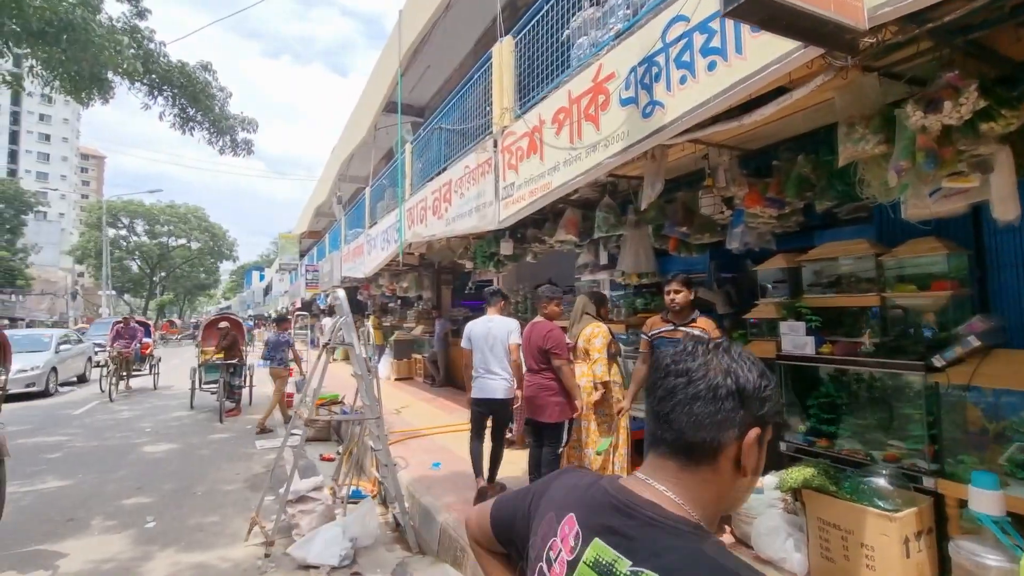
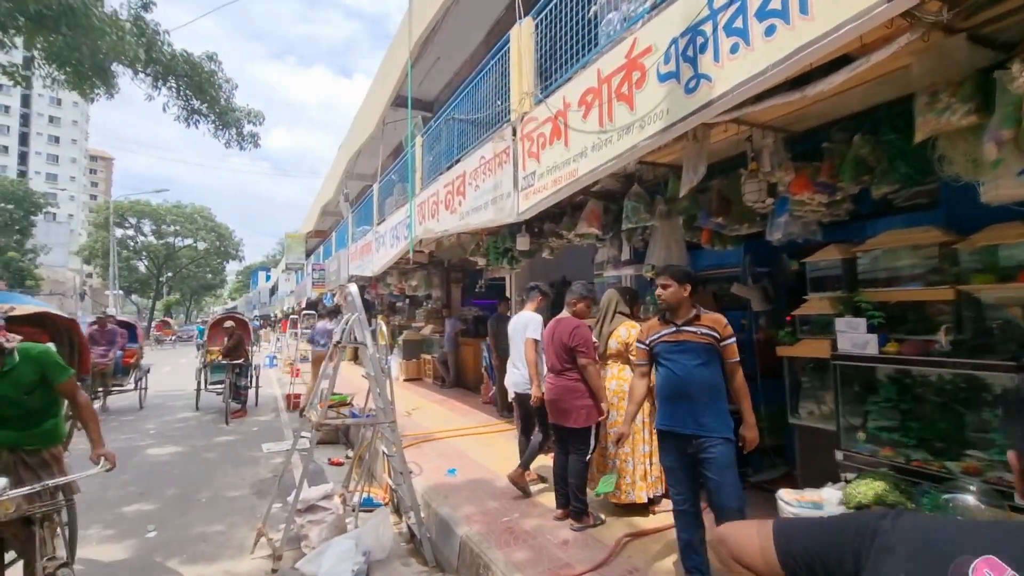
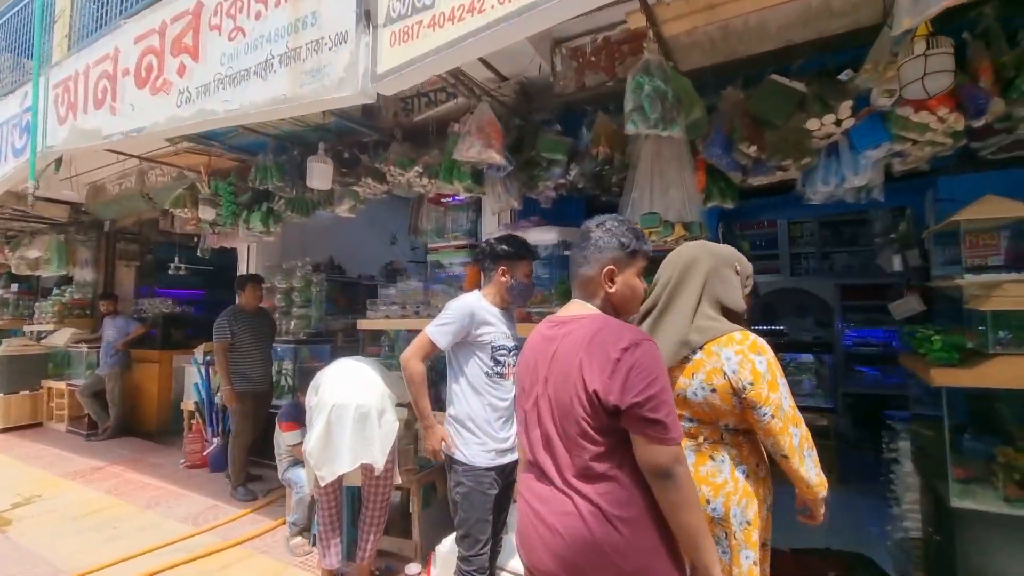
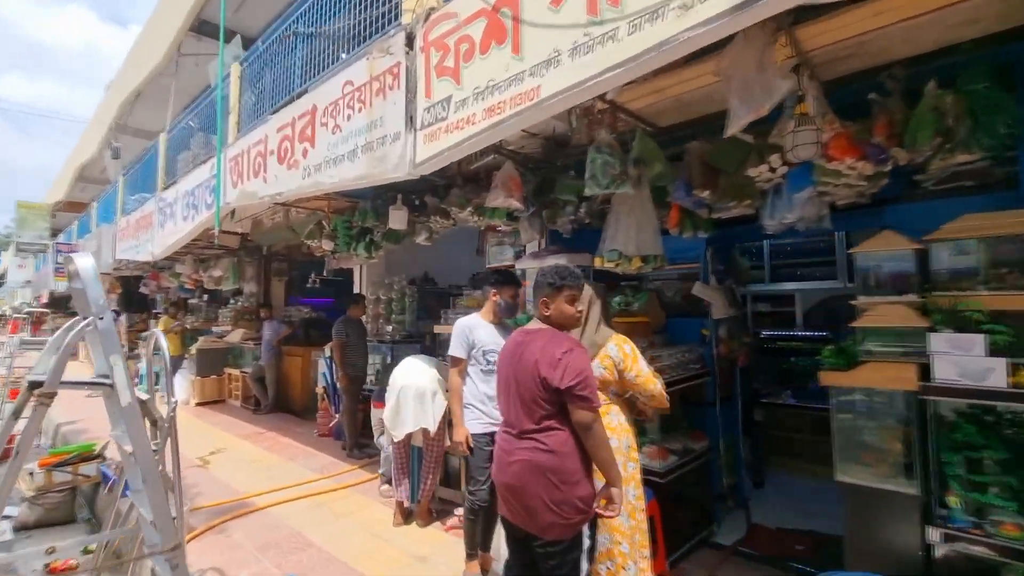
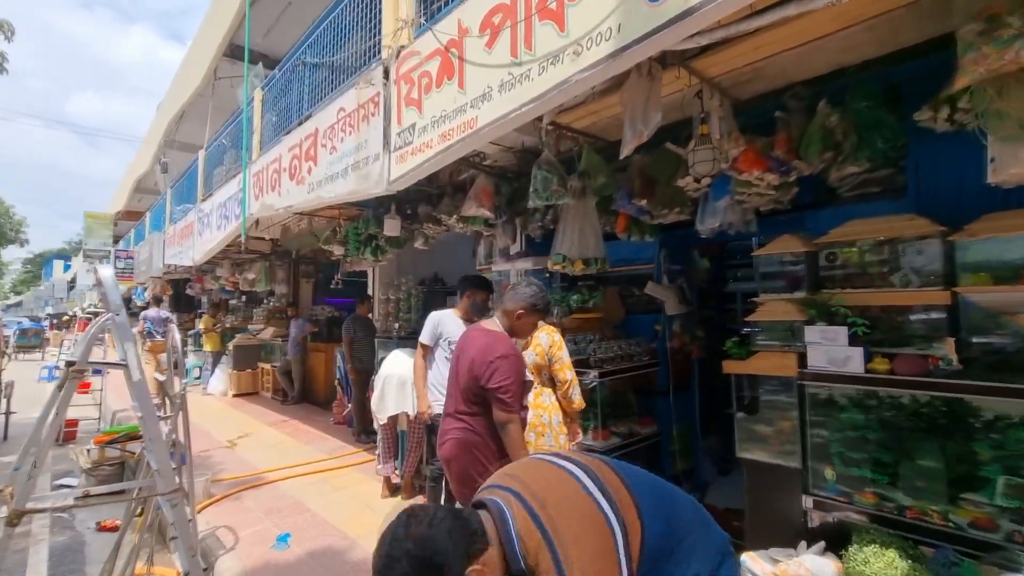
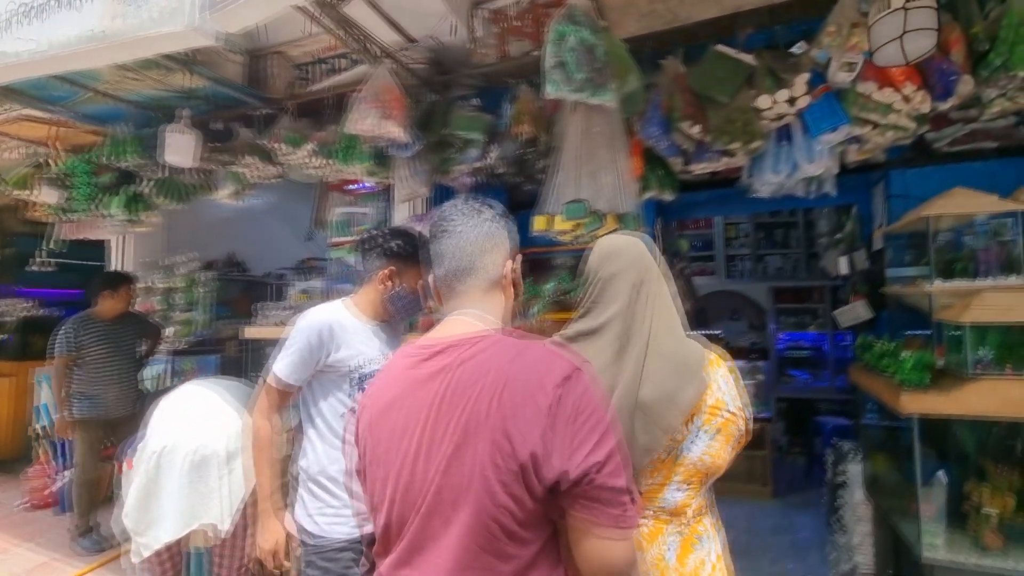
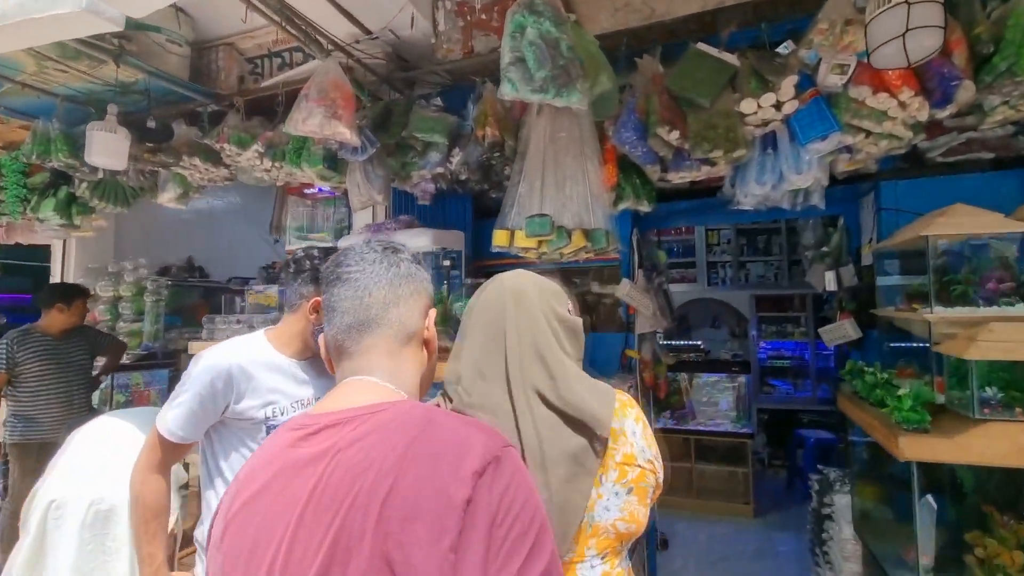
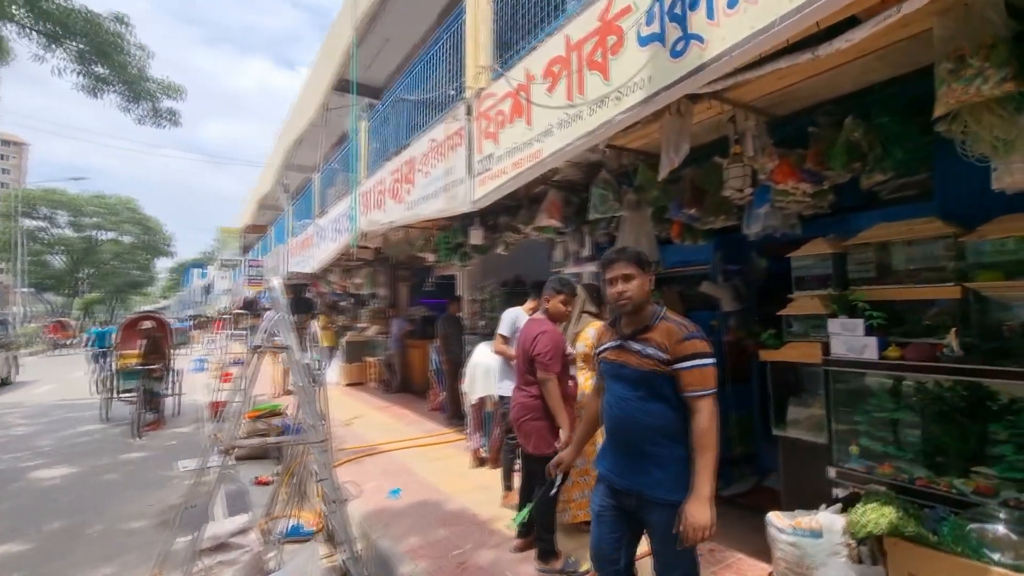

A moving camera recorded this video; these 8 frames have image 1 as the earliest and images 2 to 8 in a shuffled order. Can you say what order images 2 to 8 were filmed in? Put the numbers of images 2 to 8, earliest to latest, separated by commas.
2, 8, 5, 4, 3, 6, 7
